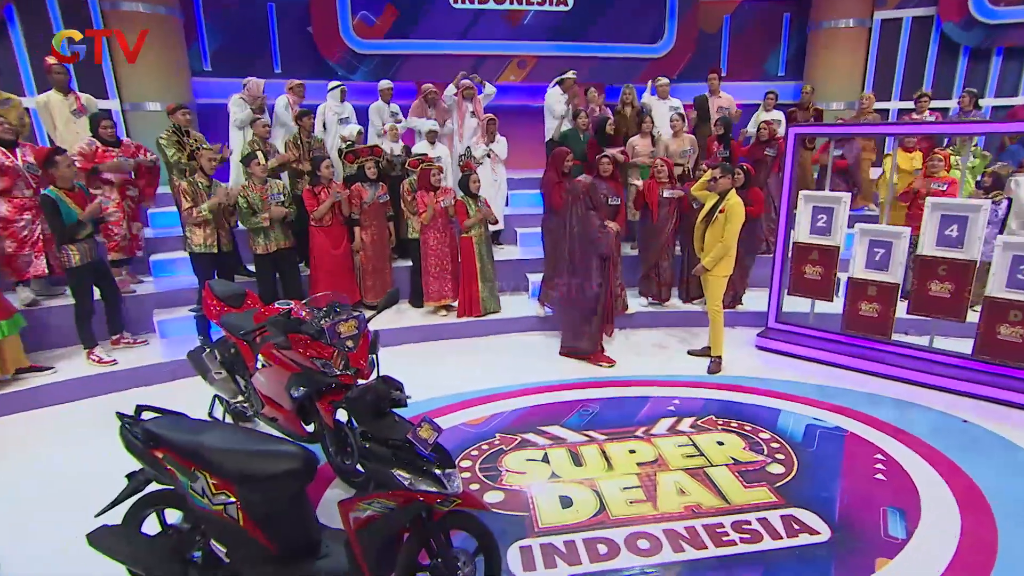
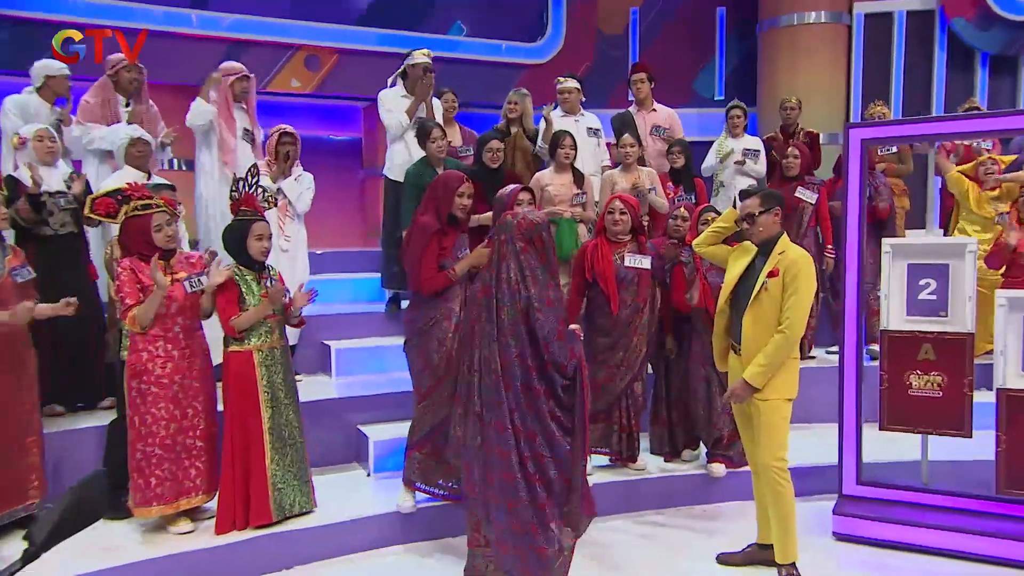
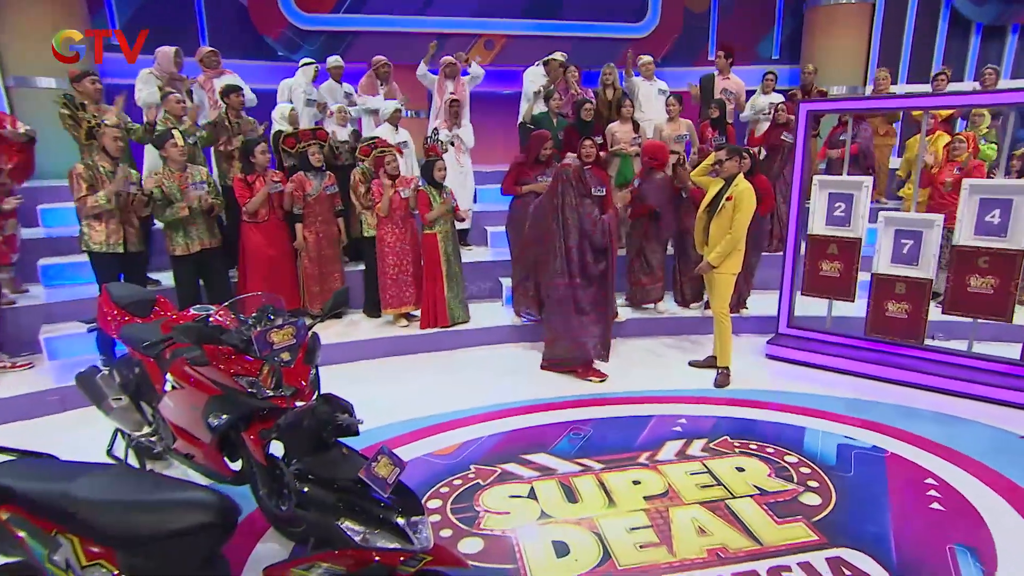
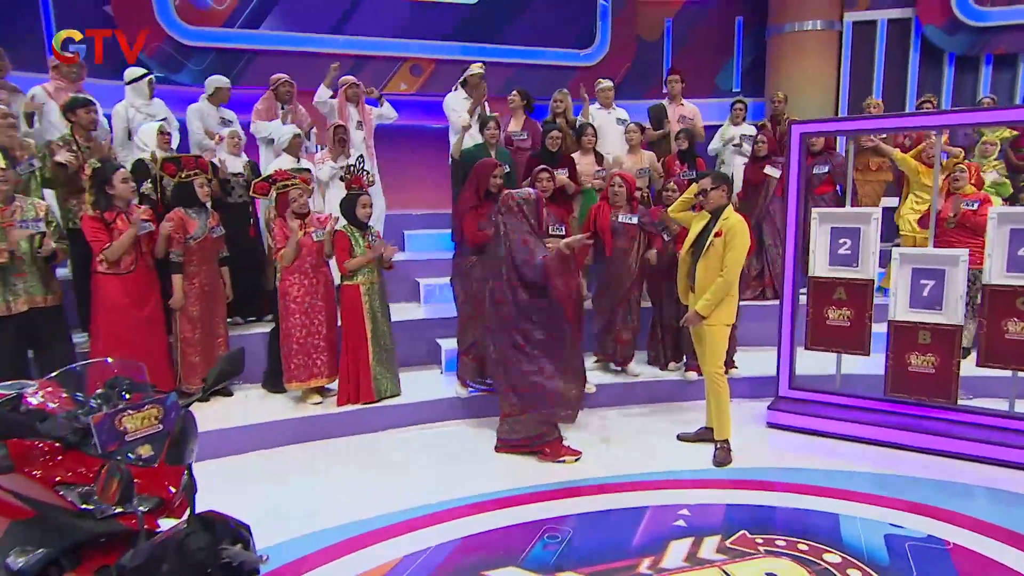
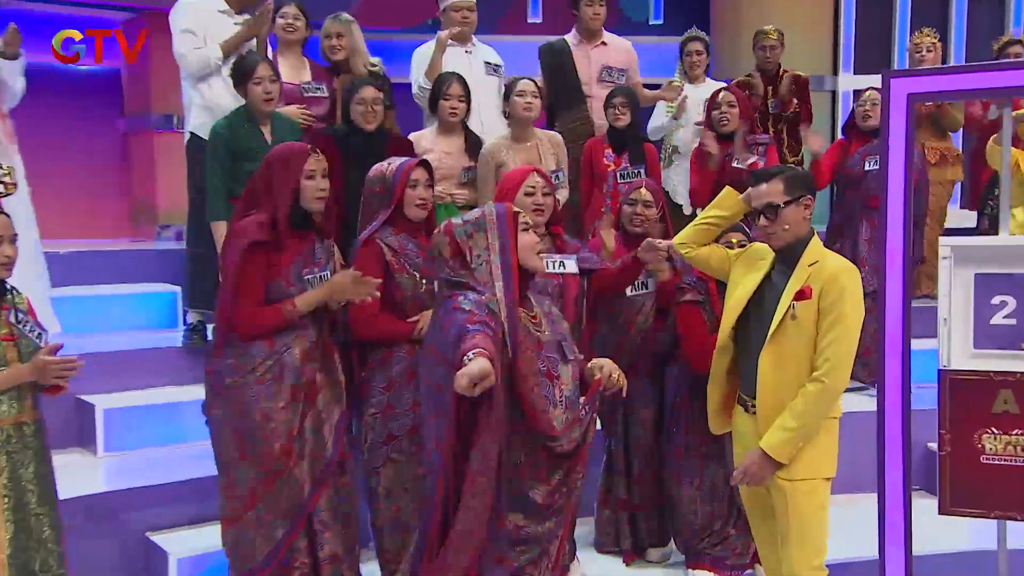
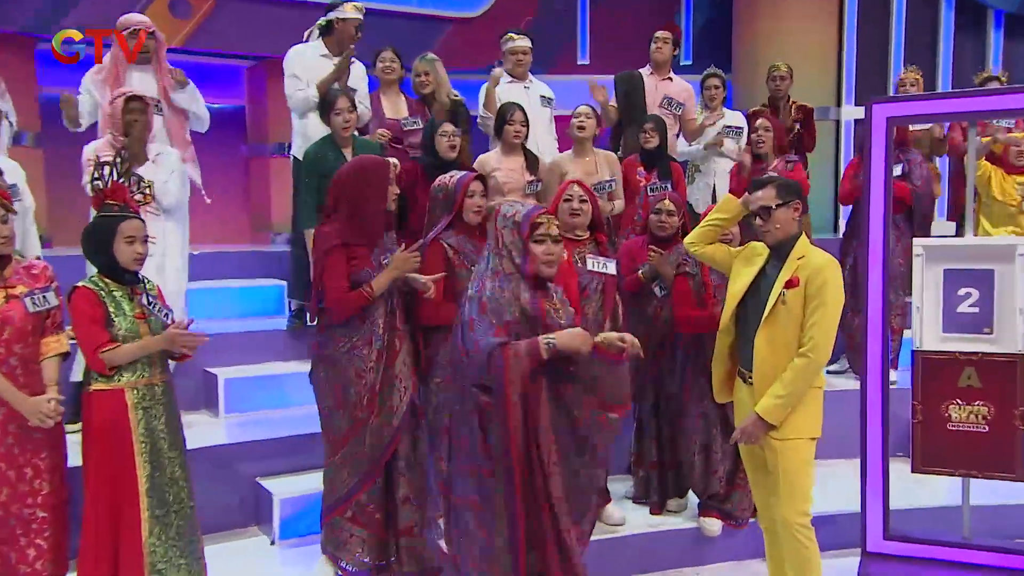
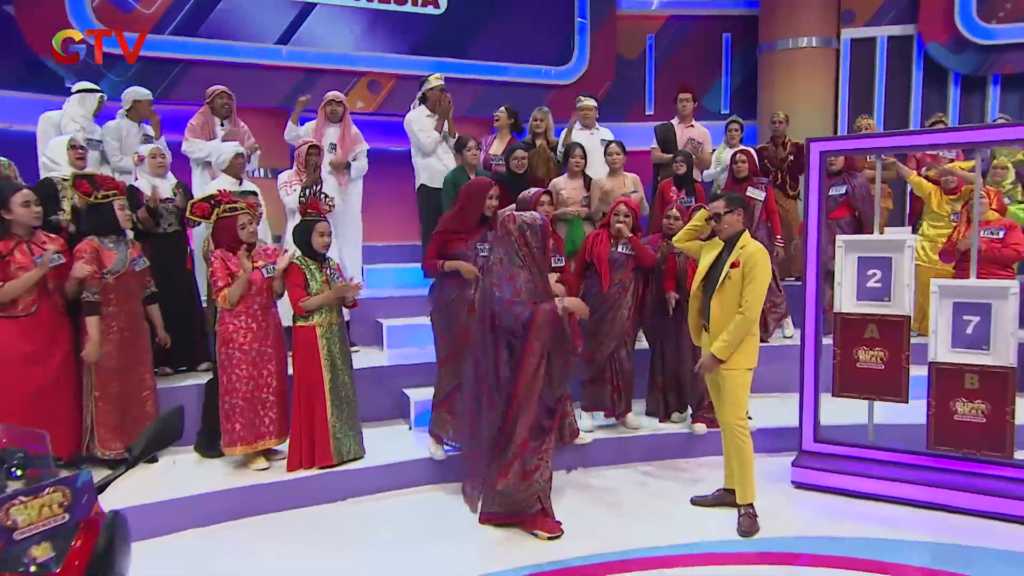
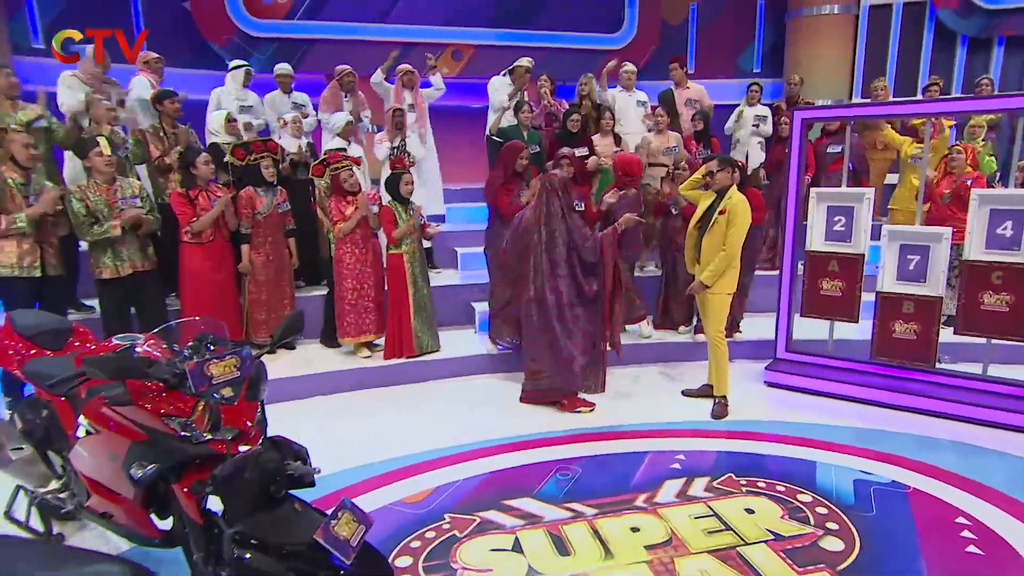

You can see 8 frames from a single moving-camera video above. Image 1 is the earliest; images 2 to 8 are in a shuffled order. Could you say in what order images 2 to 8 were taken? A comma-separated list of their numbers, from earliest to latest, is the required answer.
3, 8, 4, 7, 2, 6, 5
